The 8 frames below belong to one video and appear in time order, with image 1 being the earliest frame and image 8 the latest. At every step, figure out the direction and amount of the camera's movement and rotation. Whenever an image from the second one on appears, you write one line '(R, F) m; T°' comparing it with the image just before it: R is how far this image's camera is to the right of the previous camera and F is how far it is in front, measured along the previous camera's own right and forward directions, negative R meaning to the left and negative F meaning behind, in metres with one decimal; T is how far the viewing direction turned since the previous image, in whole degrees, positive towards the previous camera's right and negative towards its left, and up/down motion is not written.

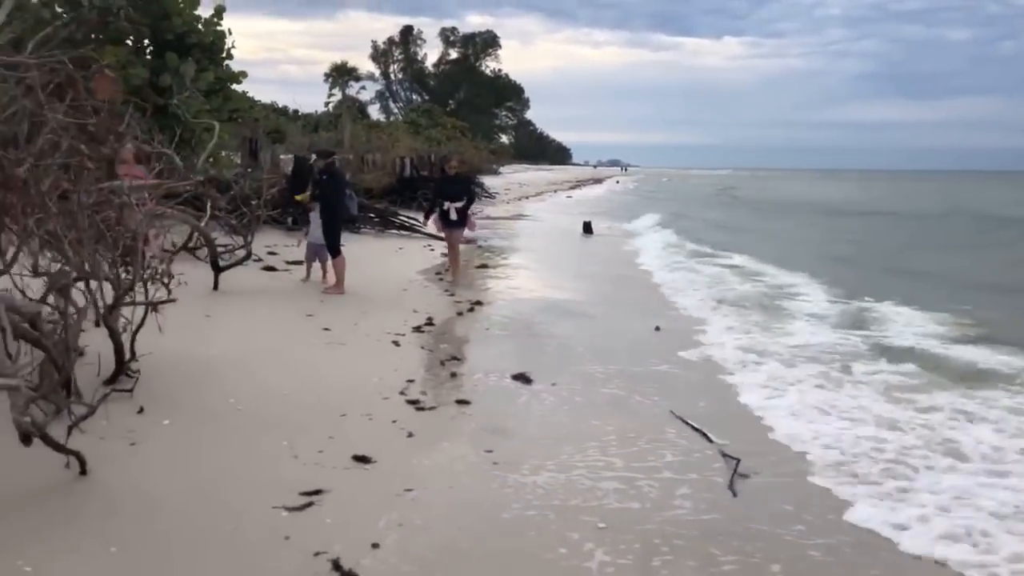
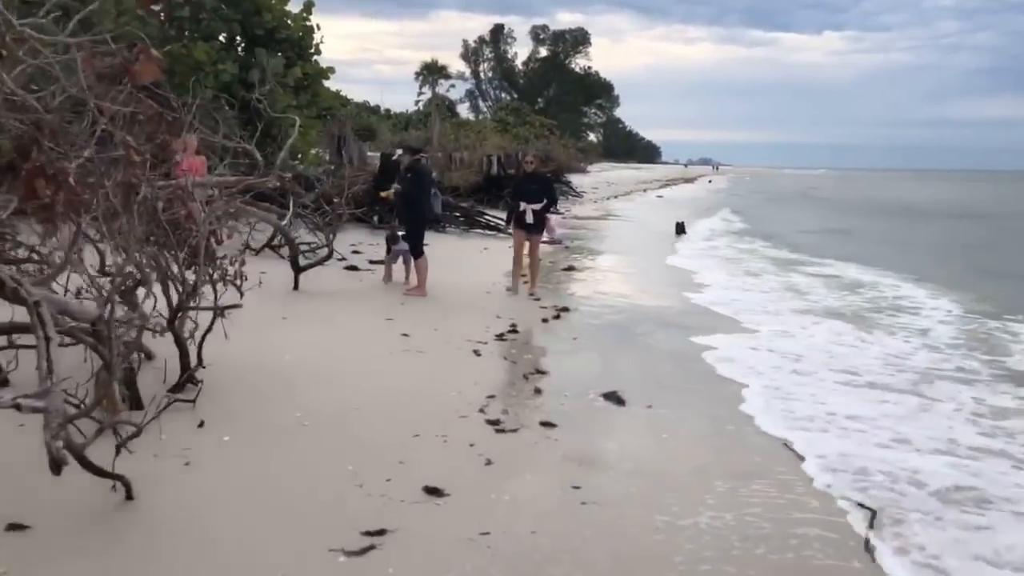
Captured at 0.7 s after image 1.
(-0.1, +0.6) m; -6°
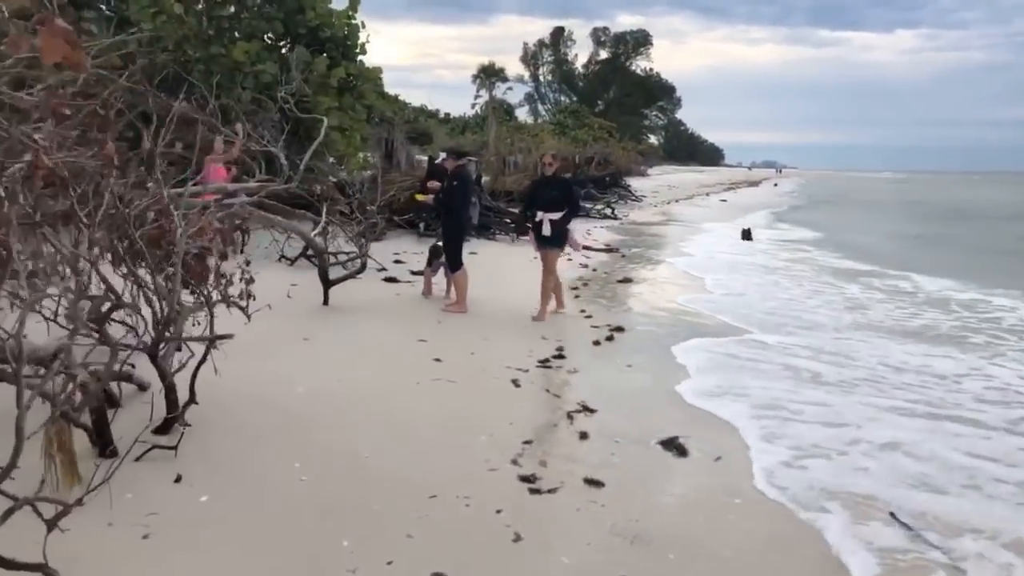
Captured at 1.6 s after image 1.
(+0.1, +0.8) m; -4°
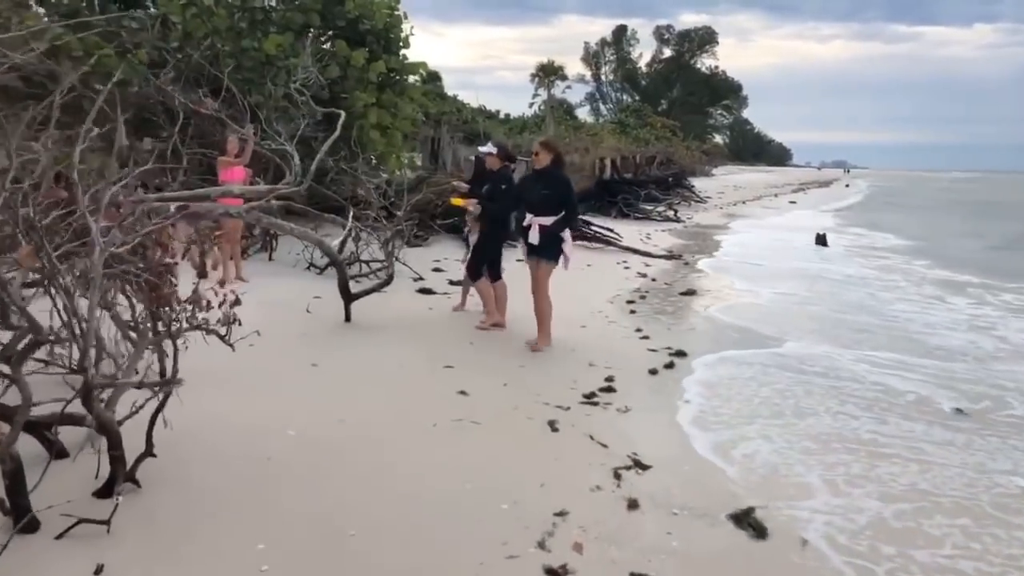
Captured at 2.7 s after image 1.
(+0.1, +1.0) m; -4°
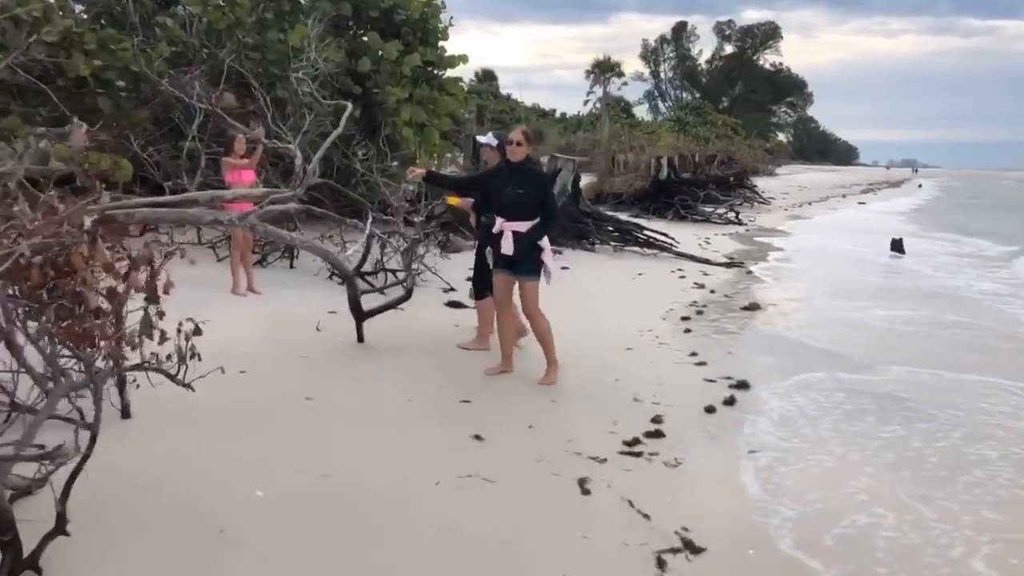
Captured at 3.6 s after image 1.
(+0.2, +0.9) m; -4°
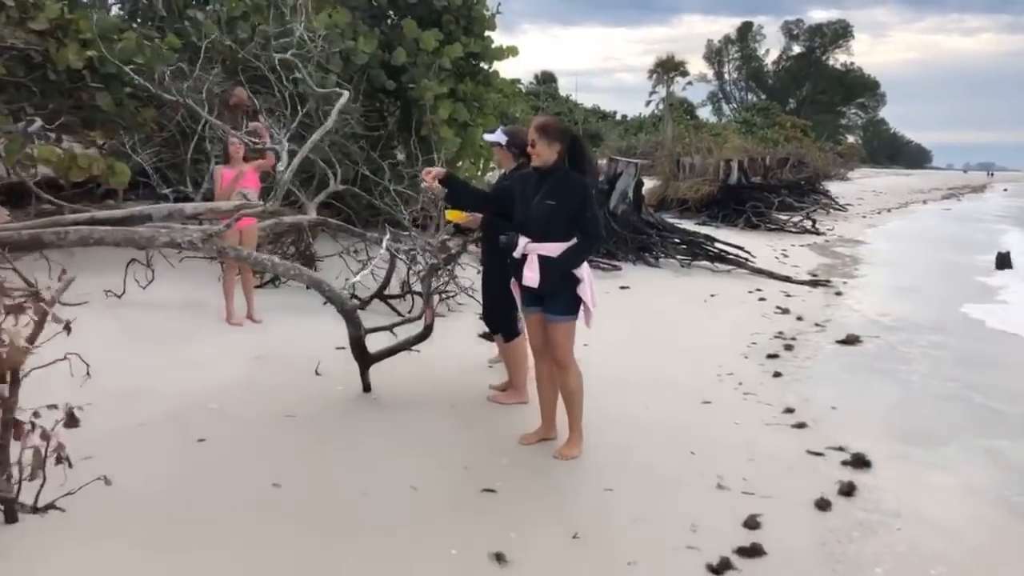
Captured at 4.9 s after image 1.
(+0.1, +1.3) m; -4°
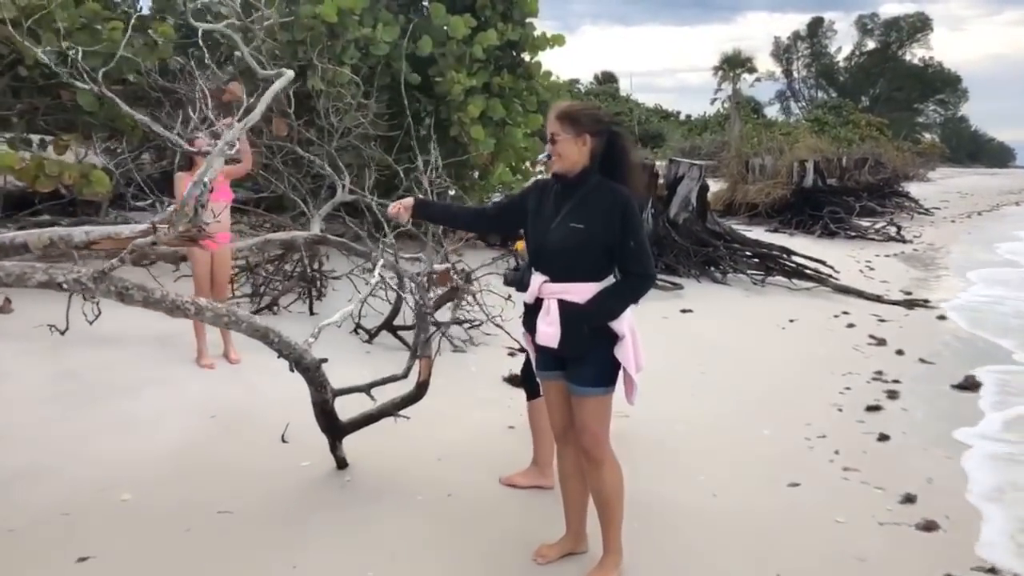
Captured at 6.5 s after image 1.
(+0.2, +1.3) m; -5°
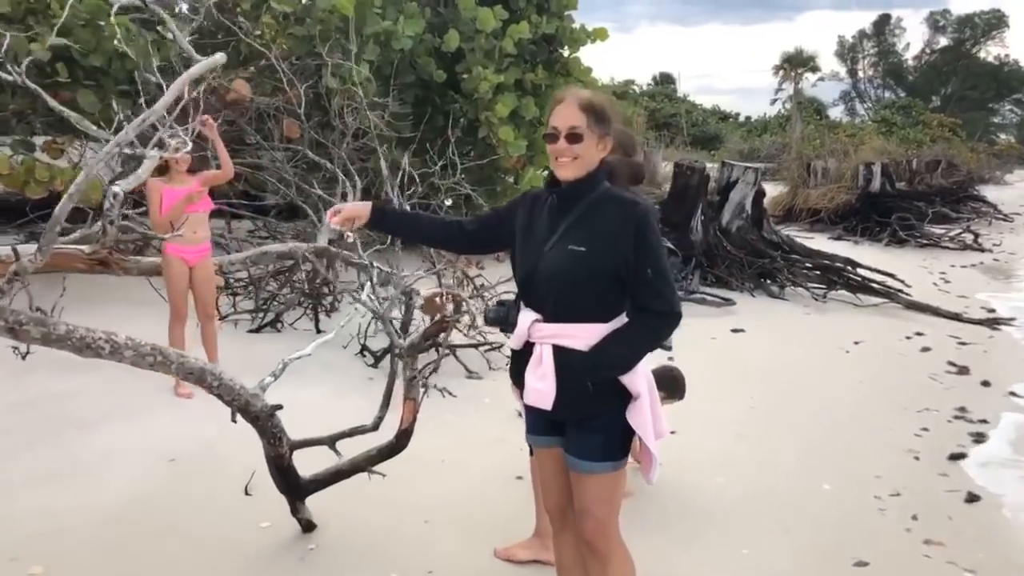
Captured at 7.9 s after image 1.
(+0.2, +0.7) m; -4°
